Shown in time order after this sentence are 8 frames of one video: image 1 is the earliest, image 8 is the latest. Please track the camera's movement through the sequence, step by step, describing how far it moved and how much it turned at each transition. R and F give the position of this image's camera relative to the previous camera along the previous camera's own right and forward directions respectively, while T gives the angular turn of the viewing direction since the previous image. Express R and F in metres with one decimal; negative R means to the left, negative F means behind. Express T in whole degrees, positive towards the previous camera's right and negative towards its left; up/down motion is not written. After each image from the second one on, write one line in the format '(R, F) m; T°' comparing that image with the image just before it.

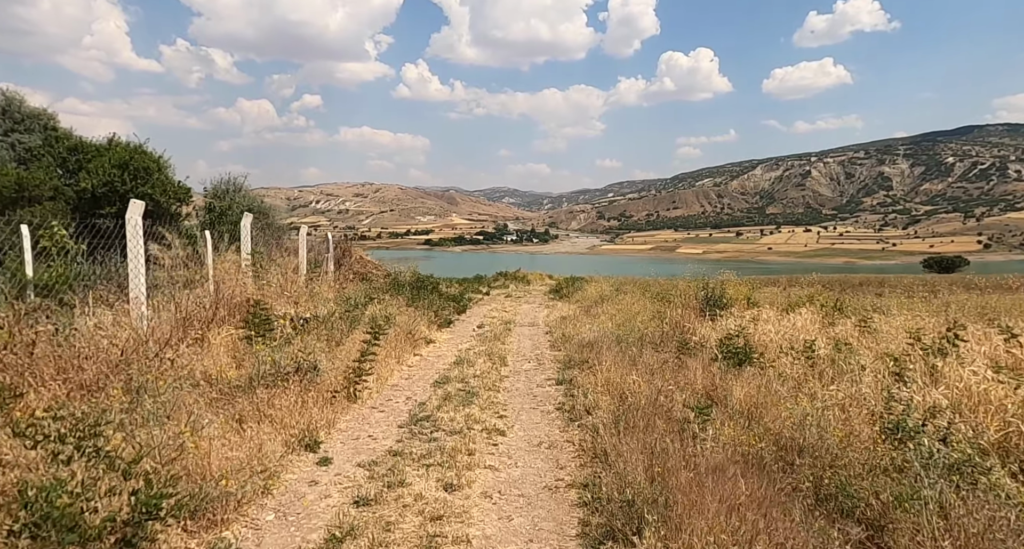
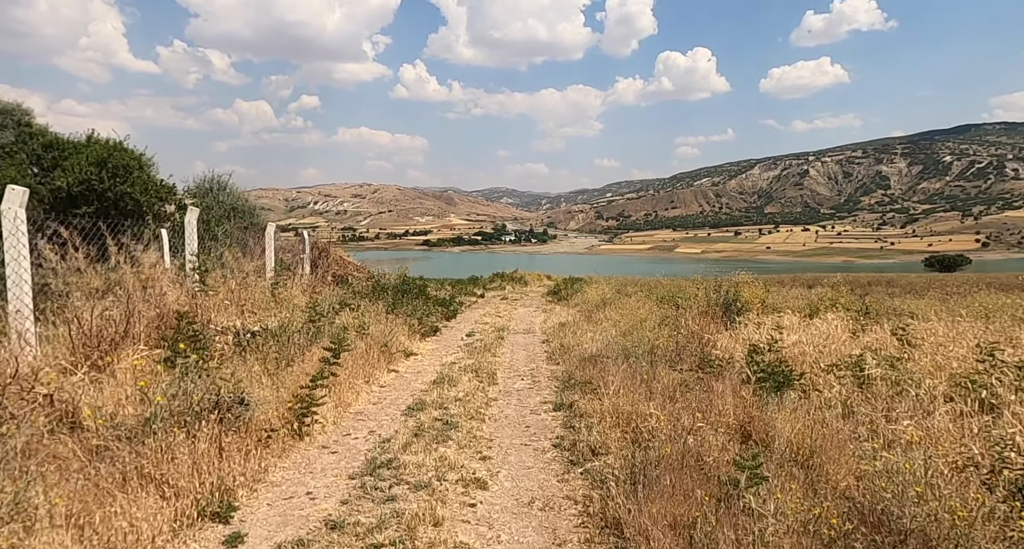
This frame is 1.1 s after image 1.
(+0.1, +1.5) m; 0°
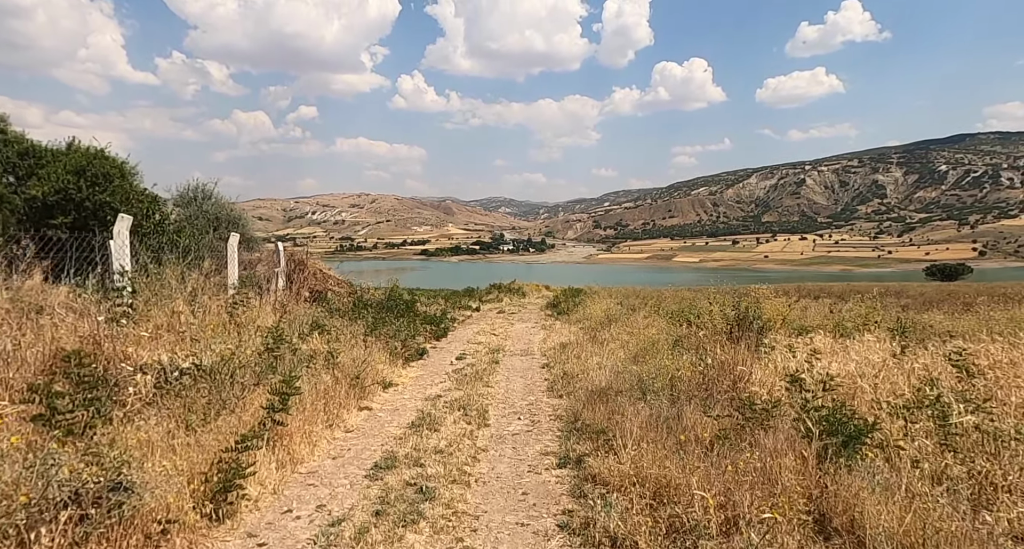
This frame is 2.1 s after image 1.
(0.0, +1.5) m; 0°
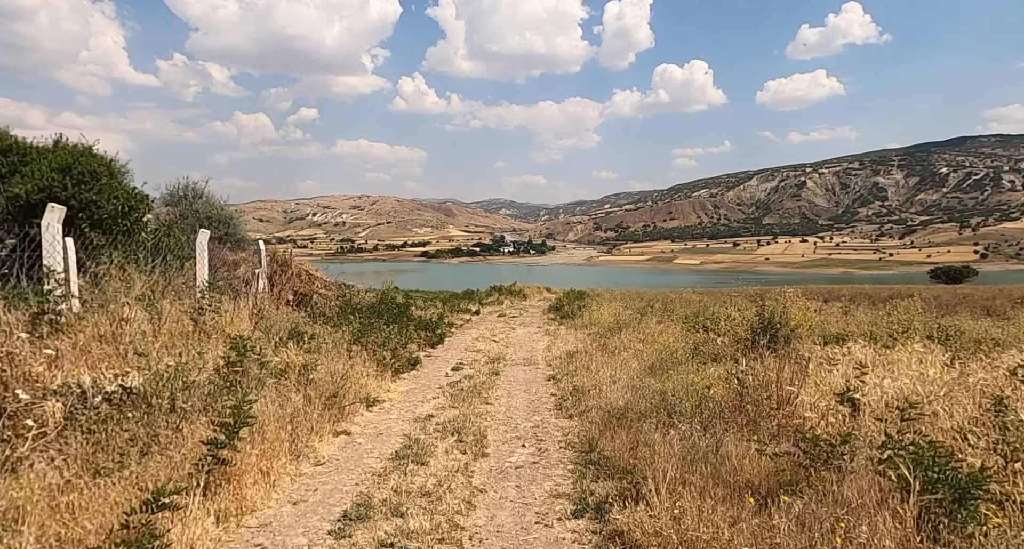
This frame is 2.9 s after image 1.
(0.0, +1.2) m; 0°
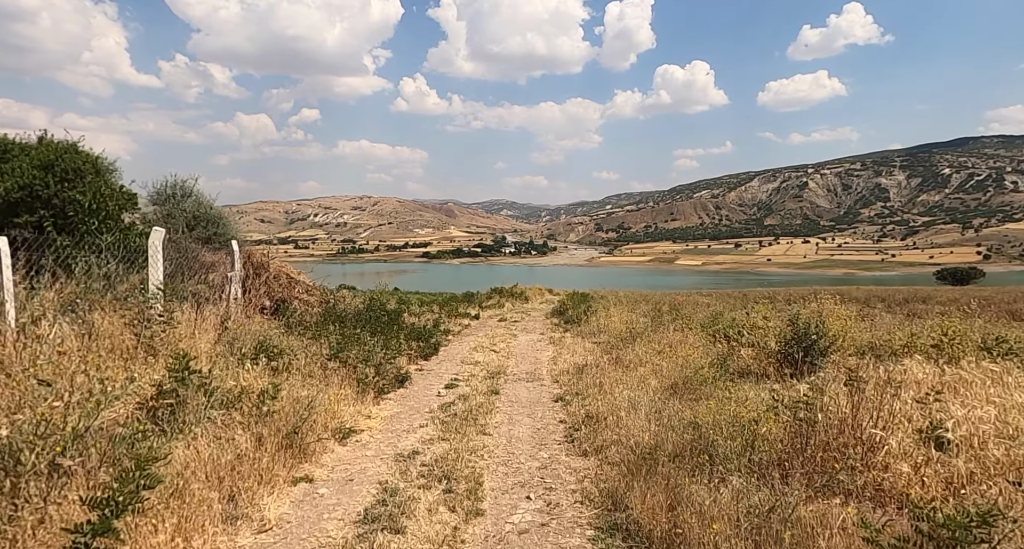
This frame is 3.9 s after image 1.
(0.0, +1.4) m; 0°
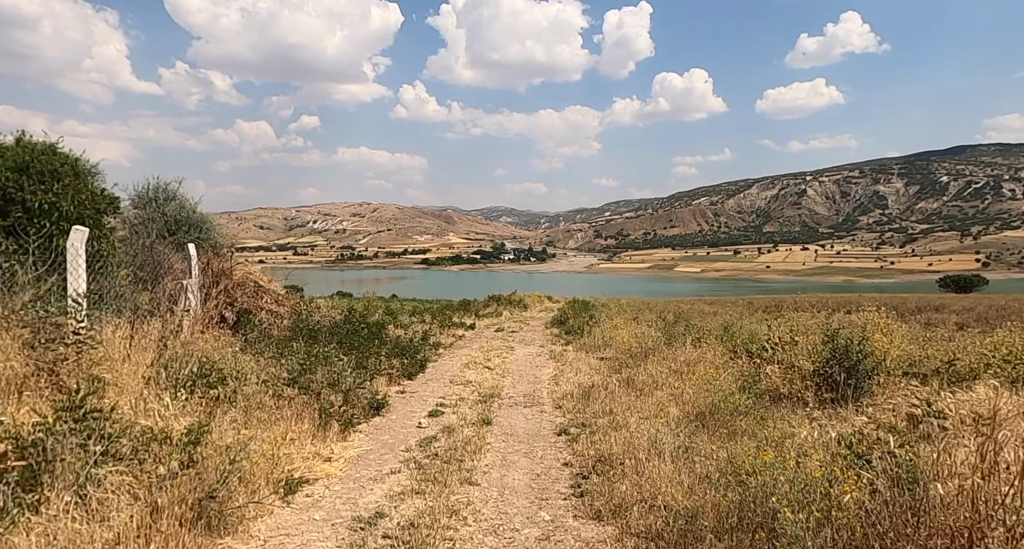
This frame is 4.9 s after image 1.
(0.0, +1.5) m; 0°
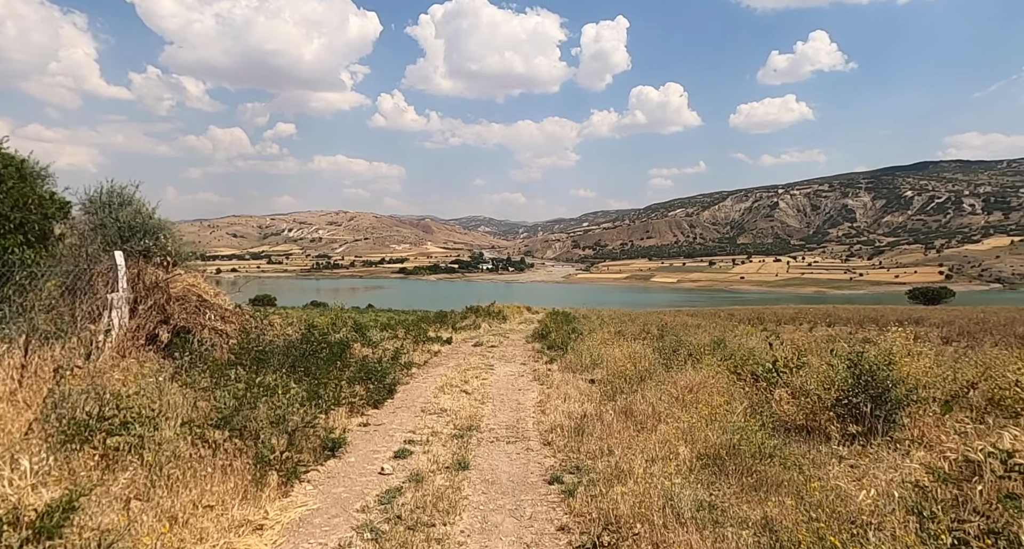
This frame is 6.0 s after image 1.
(0.0, +1.3) m; +2°
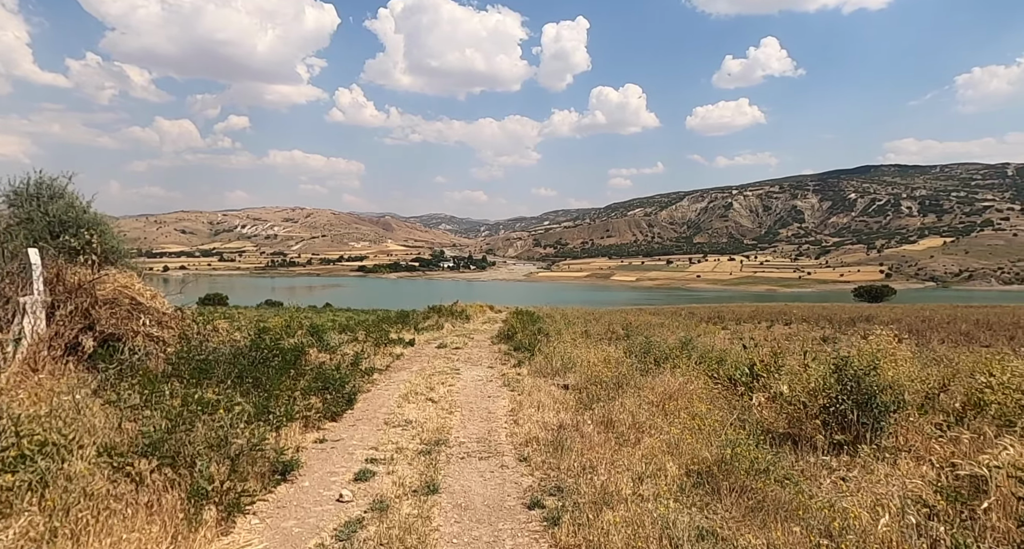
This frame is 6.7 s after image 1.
(-0.1, +0.7) m; +3°
